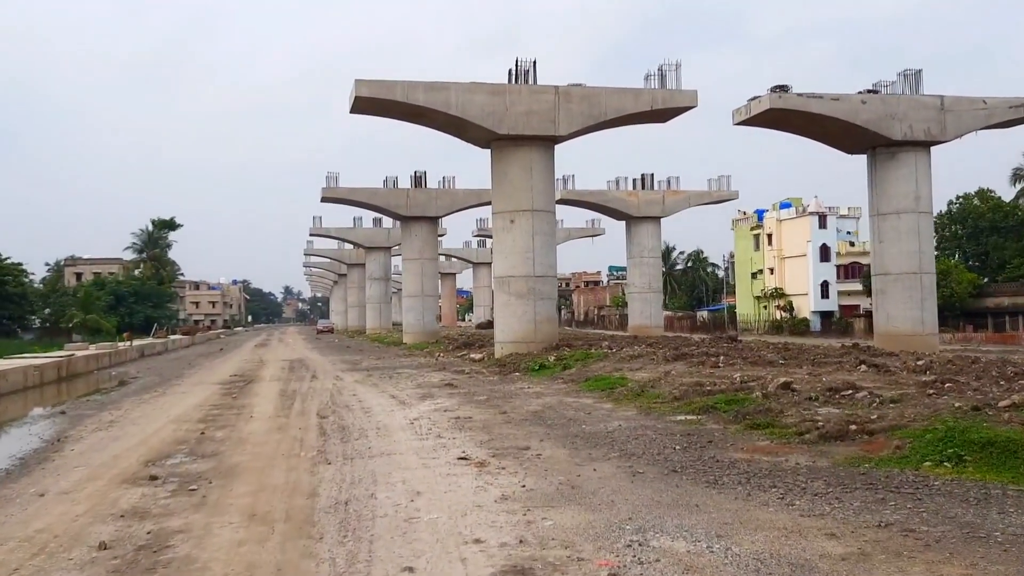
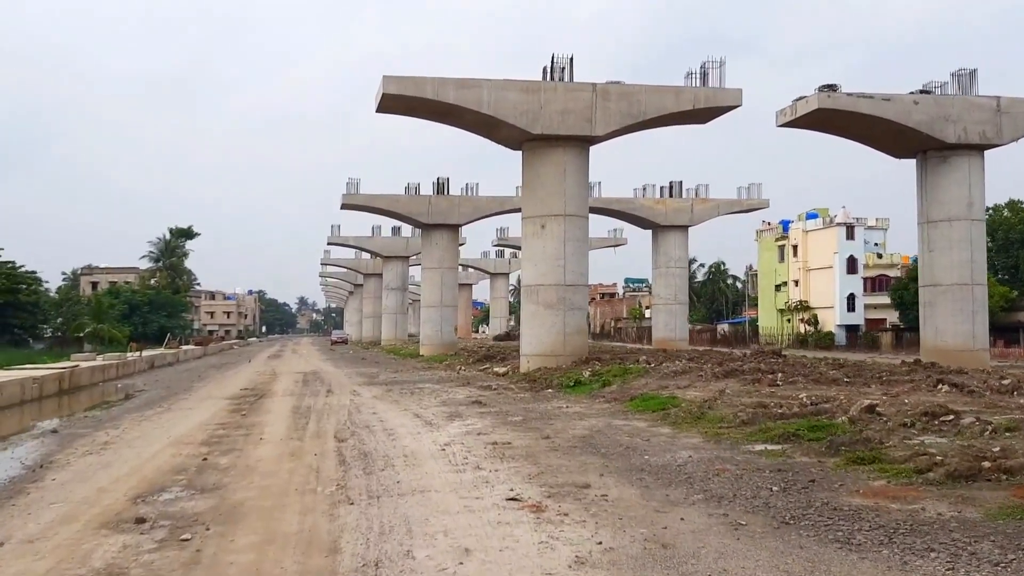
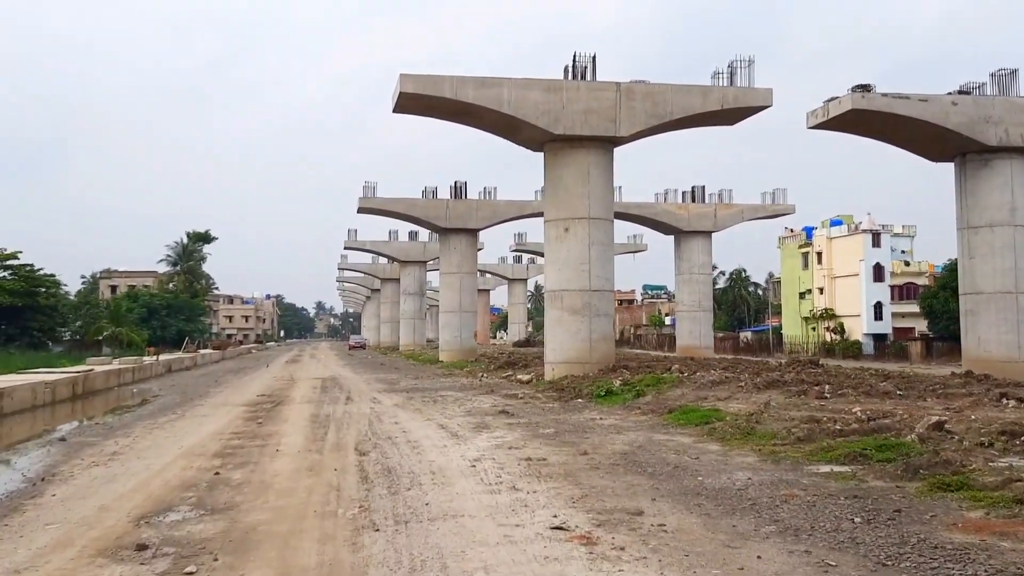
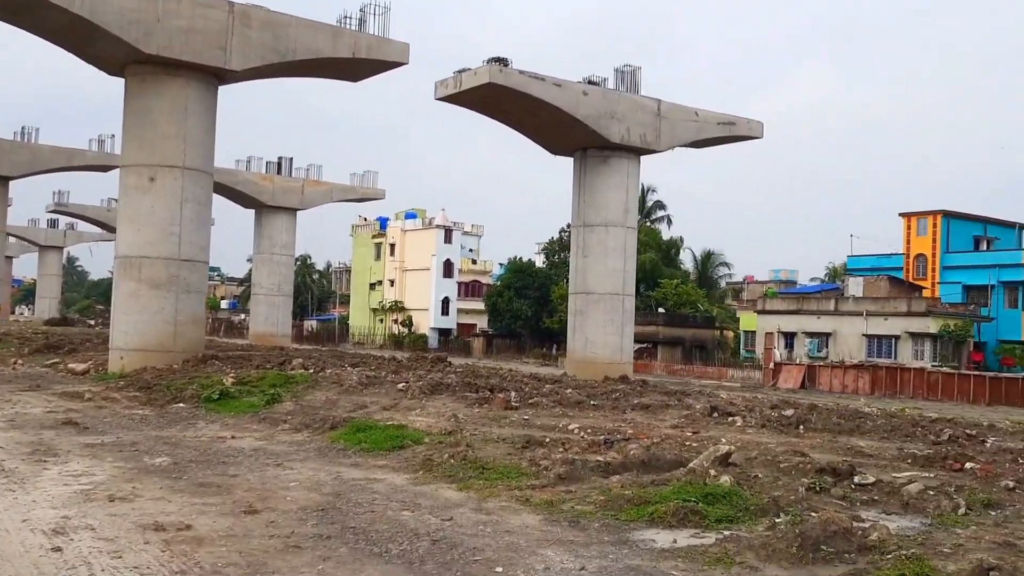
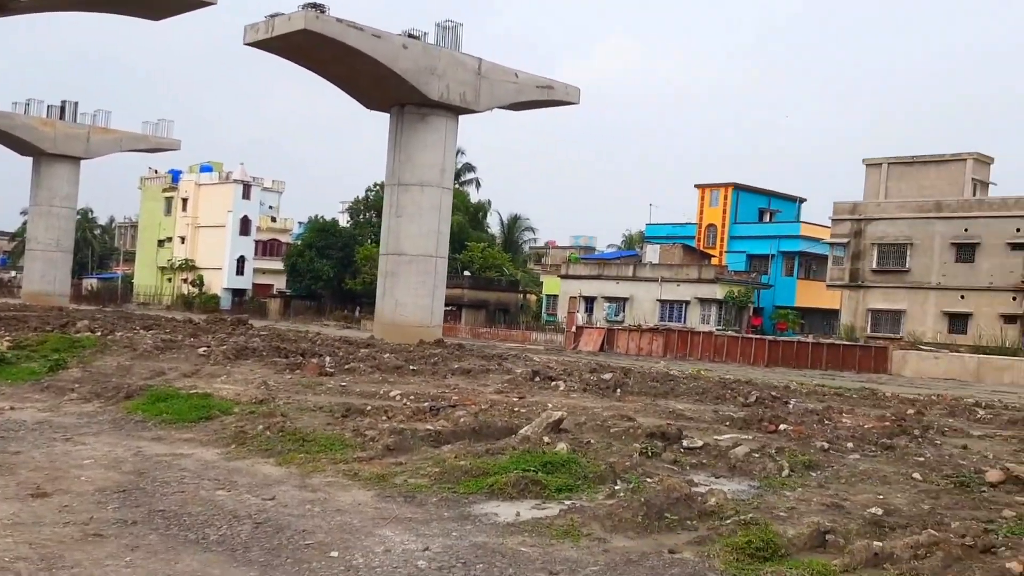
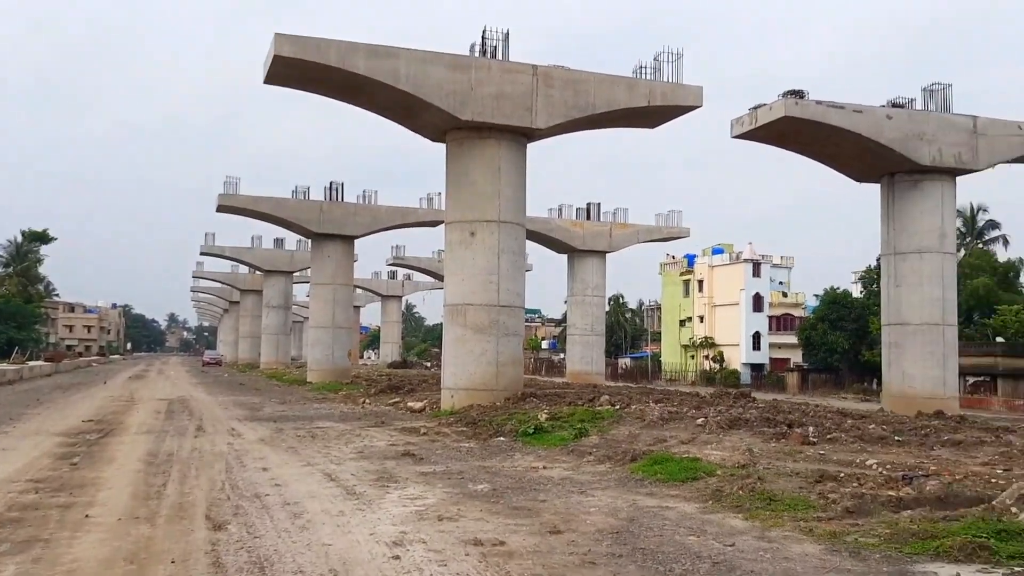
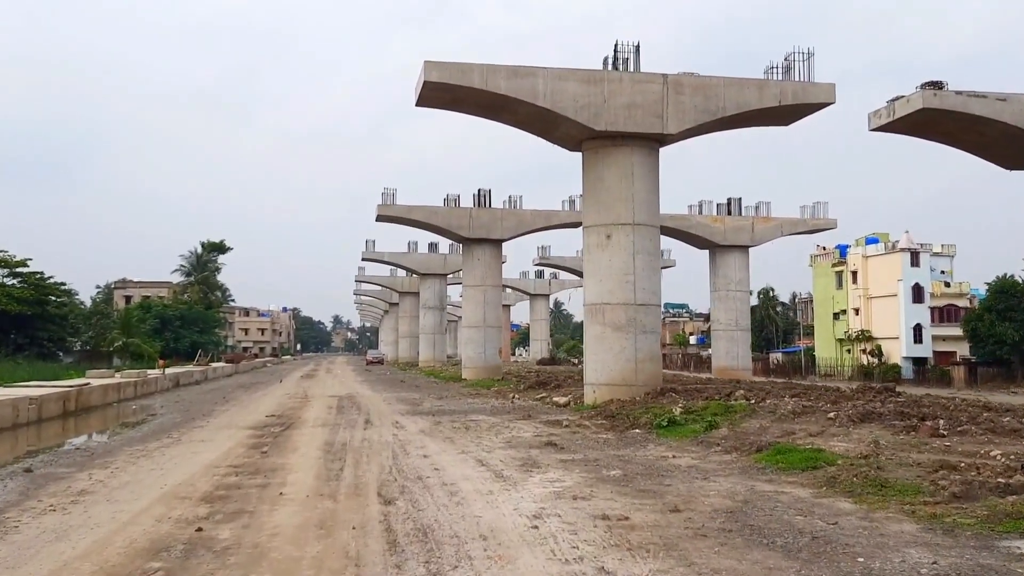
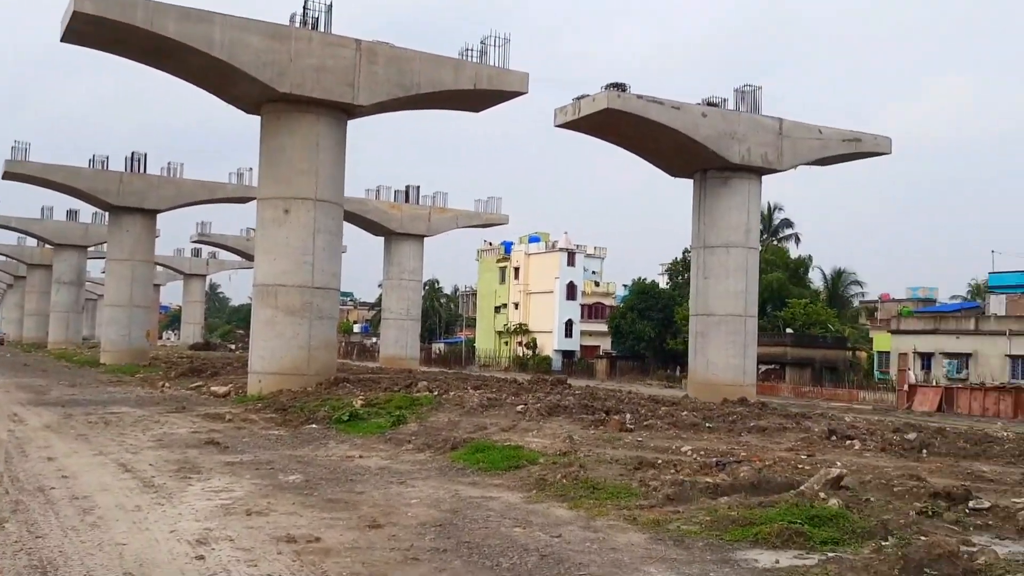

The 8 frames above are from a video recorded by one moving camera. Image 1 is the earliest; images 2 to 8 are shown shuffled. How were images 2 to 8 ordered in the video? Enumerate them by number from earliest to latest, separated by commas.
2, 3, 7, 6, 8, 4, 5
